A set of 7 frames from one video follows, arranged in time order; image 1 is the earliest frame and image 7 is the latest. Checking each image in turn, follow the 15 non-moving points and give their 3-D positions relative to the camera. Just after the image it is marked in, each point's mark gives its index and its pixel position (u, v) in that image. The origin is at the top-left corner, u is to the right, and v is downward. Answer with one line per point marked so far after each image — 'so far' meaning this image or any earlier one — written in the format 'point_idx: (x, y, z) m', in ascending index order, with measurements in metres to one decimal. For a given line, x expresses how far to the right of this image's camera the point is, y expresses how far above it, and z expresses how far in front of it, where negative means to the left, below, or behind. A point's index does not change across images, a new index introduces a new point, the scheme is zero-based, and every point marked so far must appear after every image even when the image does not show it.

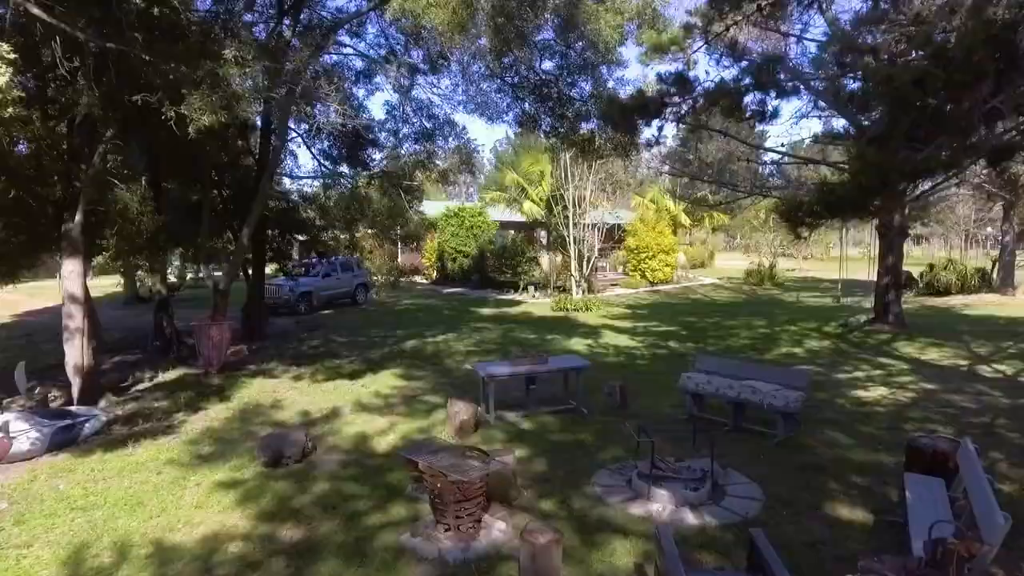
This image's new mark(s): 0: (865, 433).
0: (+3.4, -1.4, +6.1) m
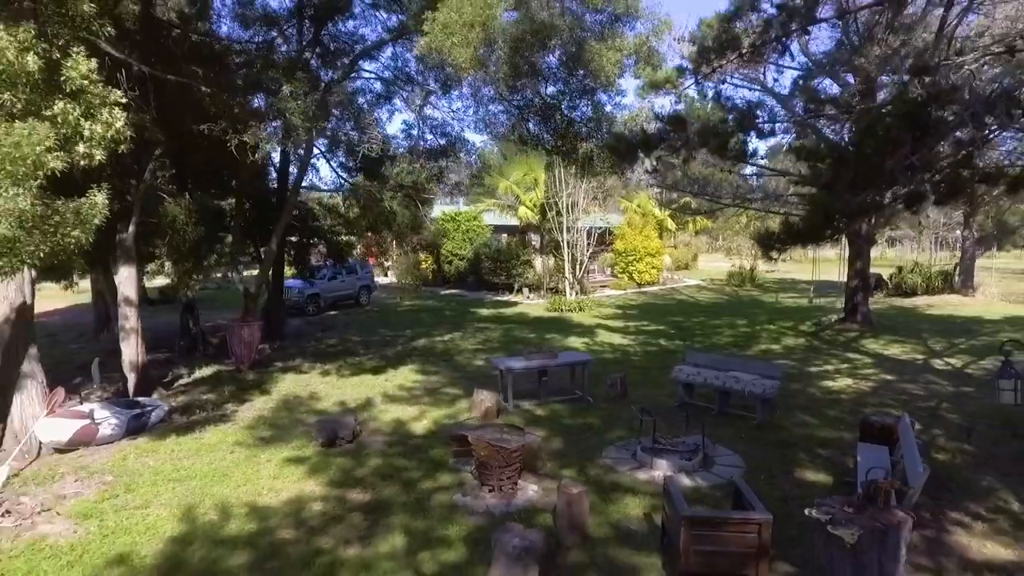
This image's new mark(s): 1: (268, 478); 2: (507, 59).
0: (+3.6, -1.4, +7.2) m
1: (-2.3, -1.8, +5.9) m
2: (0.0, +3.2, +9.0) m
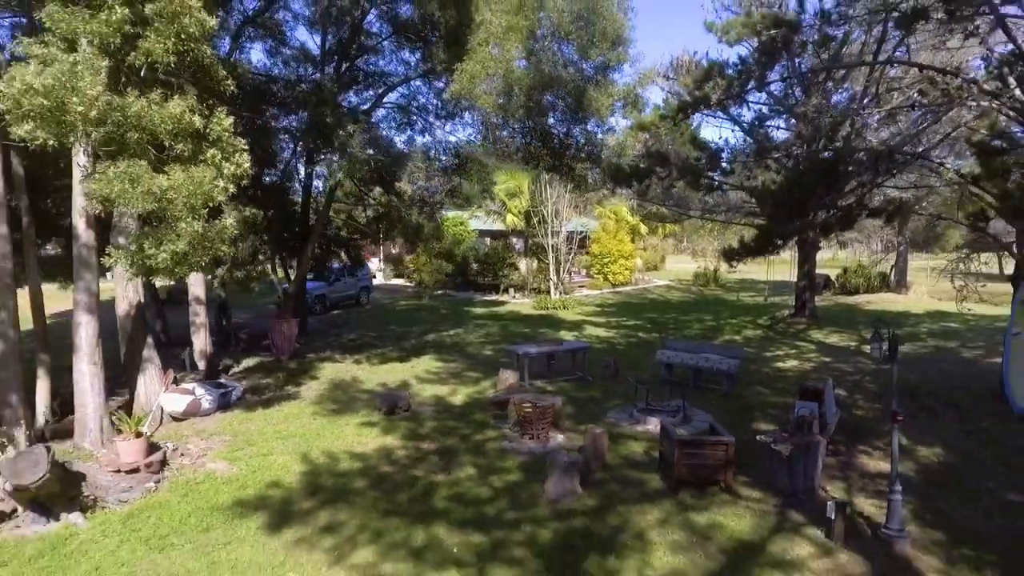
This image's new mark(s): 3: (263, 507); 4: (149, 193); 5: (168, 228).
0: (+3.9, -1.4, +9.2) m
1: (-1.9, -1.8, +7.6) m
2: (+0.2, +3.2, +10.9) m
3: (-2.2, -1.9, +5.6) m
4: (-3.4, +0.9, +6.0) m
5: (-3.4, +0.6, +6.3) m
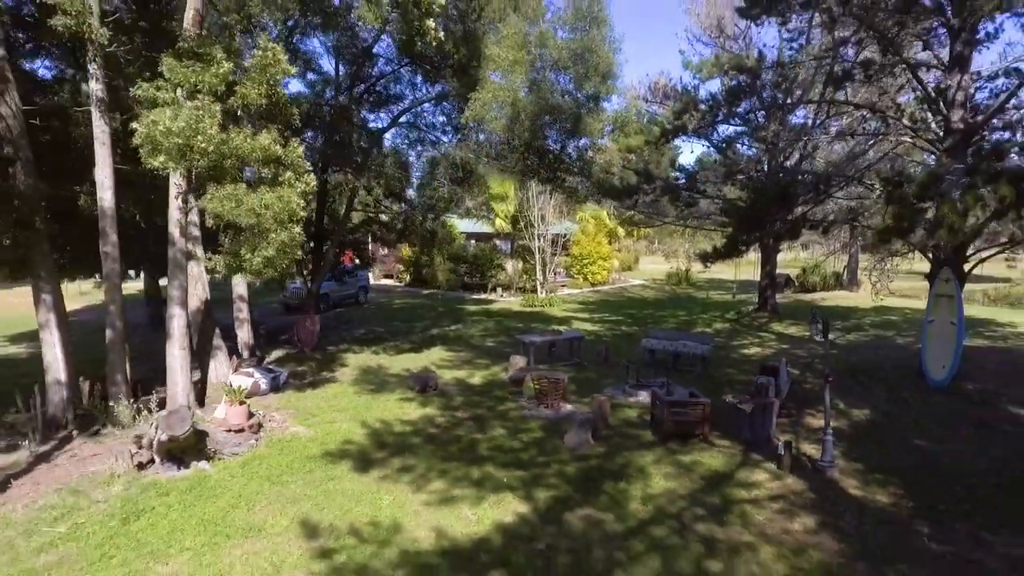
0: (+4.1, -1.4, +11.0) m
1: (-1.7, -1.7, +9.2) m
2: (+0.2, +3.2, +12.5) m
3: (-1.9, -1.9, +7.2) m
4: (-3.1, +0.9, +7.5) m
5: (-3.1, +0.6, +7.8) m
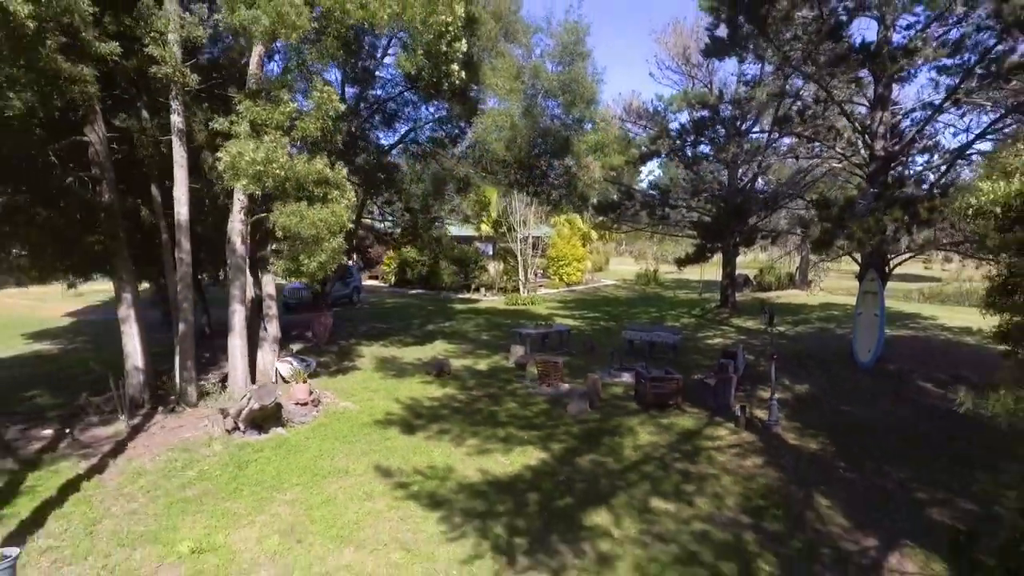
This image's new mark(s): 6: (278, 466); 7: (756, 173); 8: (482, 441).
0: (+4.0, -1.4, +13.0) m
1: (-1.6, -1.7, +10.9) m
2: (+0.2, +3.3, +14.3) m
3: (-1.7, -1.9, +8.9) m
4: (-2.9, +0.9, +9.1) m
5: (-2.9, +0.6, +9.4) m
6: (-2.7, -2.0, +7.2) m
7: (+5.8, +2.8, +15.0) m
8: (-0.4, -2.0, +8.2) m
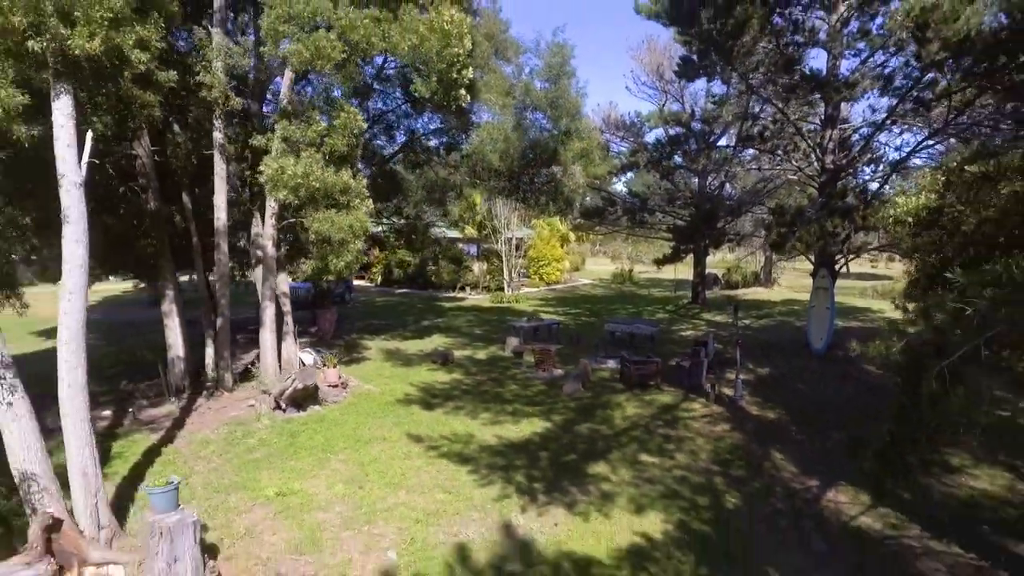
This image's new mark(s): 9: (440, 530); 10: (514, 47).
0: (+3.9, -1.3, +14.6) m
1: (-1.6, -1.7, +12.2) m
2: (0.0, +3.3, +15.7) m
3: (-1.6, -1.8, +10.2) m
4: (-2.8, +1.0, +10.3) m
5: (-2.9, +0.7, +10.7) m
6: (-2.5, -2.0, +8.5) m
7: (+5.6, +2.8, +16.6) m
8: (-0.3, -1.9, +9.6) m
9: (-0.7, -2.3, +6.1) m
10: (0.0, +6.9, +18.2) m
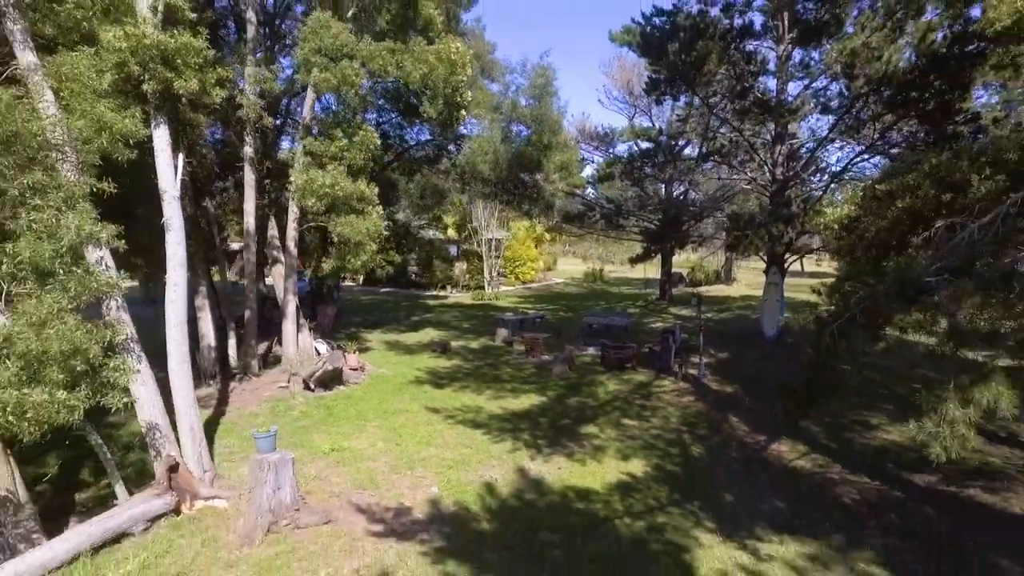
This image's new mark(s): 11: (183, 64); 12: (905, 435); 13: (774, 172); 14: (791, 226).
0: (+3.6, -1.2, +16.4) m
1: (-1.8, -1.6, +13.7) m
2: (-0.4, +3.4, +17.3) m
3: (-1.6, -1.8, +11.7) m
4: (-2.9, +1.1, +11.8) m
5: (-3.0, +0.8, +12.1) m
6: (-2.5, -1.9, +10.0) m
7: (+5.2, +2.9, +18.5) m
8: (-0.3, -1.8, +11.2) m
9: (-0.5, -2.3, +7.7) m
10: (-0.5, +7.0, +19.8) m
11: (-3.8, +2.6, +7.3) m
12: (+5.8, -2.2, +9.3) m
13: (+6.2, +2.7, +15.0) m
14: (+5.4, +1.2, +12.1) m
